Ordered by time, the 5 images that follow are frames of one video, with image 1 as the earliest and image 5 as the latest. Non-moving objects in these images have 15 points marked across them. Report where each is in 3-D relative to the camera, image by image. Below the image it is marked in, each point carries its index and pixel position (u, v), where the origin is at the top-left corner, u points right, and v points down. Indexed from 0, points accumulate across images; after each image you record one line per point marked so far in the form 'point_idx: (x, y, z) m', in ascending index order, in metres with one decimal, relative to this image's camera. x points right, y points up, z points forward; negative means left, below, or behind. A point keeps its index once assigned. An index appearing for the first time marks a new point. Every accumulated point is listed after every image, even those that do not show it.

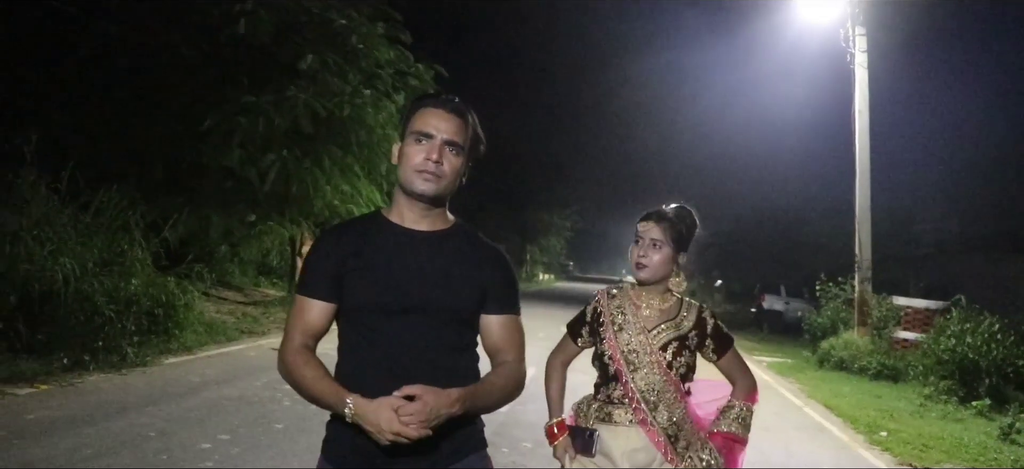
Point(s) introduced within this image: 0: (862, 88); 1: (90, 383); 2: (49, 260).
0: (+6.2, +2.6, +17.2) m
1: (-3.4, -1.2, +7.7) m
2: (-4.1, -0.2, +8.6) m
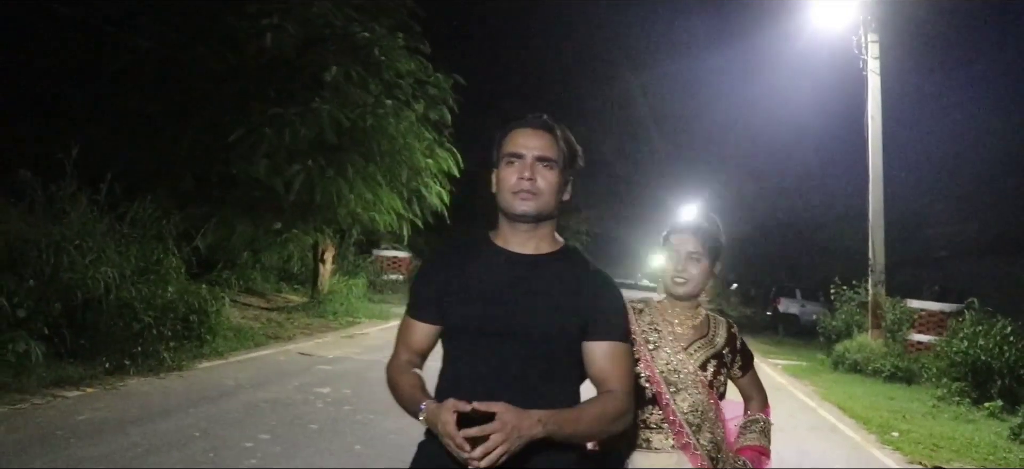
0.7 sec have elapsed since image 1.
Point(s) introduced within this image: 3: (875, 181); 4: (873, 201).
0: (+6.6, +2.5, +17.5) m
1: (-3.2, -1.3, +8.1) m
2: (-3.9, -0.3, +9.0) m
3: (+6.5, +1.0, +17.3) m
4: (+6.6, +0.6, +17.7) m
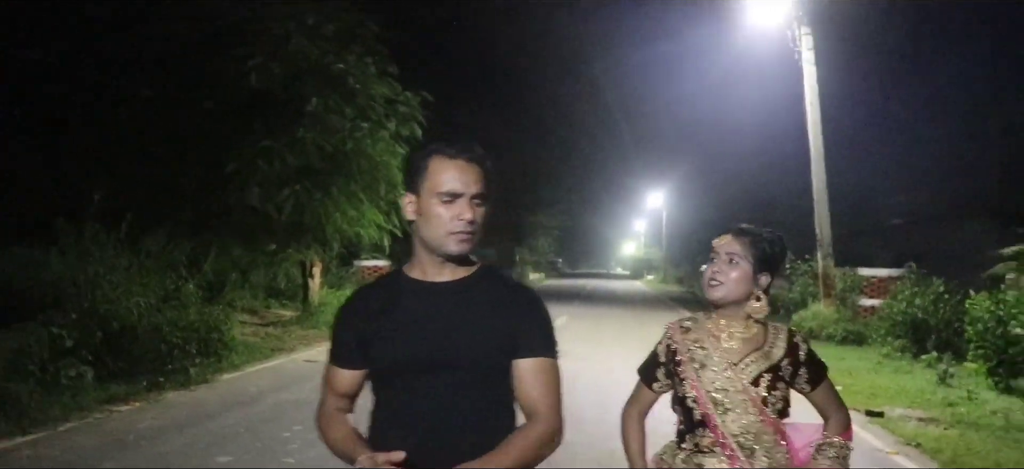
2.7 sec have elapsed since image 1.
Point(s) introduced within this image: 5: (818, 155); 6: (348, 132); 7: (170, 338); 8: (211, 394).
0: (+5.8, +3.0, +19.0) m
1: (-3.3, -1.6, +9.3) m
2: (-4.1, -0.7, +10.1) m
3: (+5.9, +1.4, +18.8) m
4: (+6.0, +1.1, +19.2) m
5: (+5.9, +1.6, +18.8) m
6: (-2.5, +1.6, +14.6) m
7: (-3.7, -1.1, +10.5) m
8: (-3.0, -1.6, +9.7) m
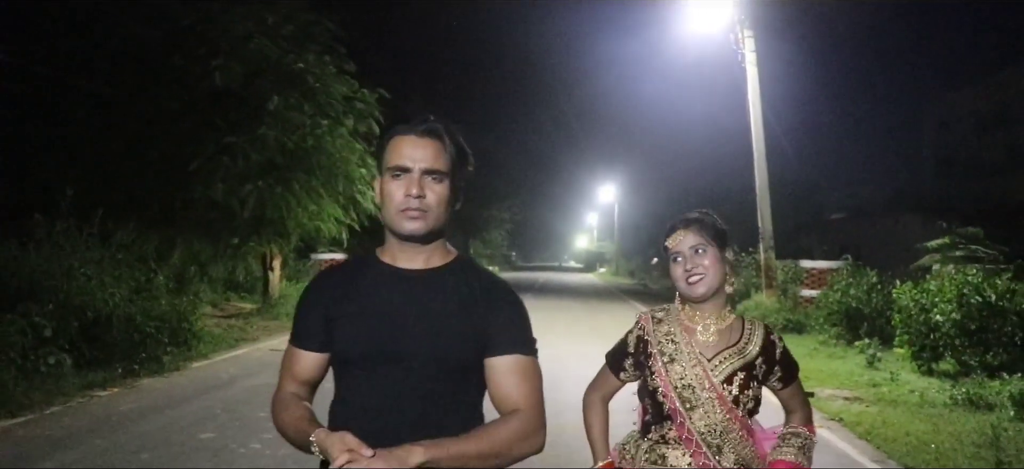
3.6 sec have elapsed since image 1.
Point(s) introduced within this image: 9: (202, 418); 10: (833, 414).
0: (+4.9, +3.1, +19.9) m
1: (-3.7, -1.5, +9.8) m
2: (-4.5, -0.6, +10.6) m
3: (+5.0, +1.6, +19.7) m
4: (+5.1, +1.2, +20.1) m
5: (+5.0, +1.7, +19.7) m
6: (-3.1, +1.6, +15.1) m
7: (-4.2, -1.1, +10.9) m
8: (-3.4, -1.5, +10.2) m
9: (-2.6, -1.5, +8.0) m
10: (+3.1, -1.7, +9.4) m
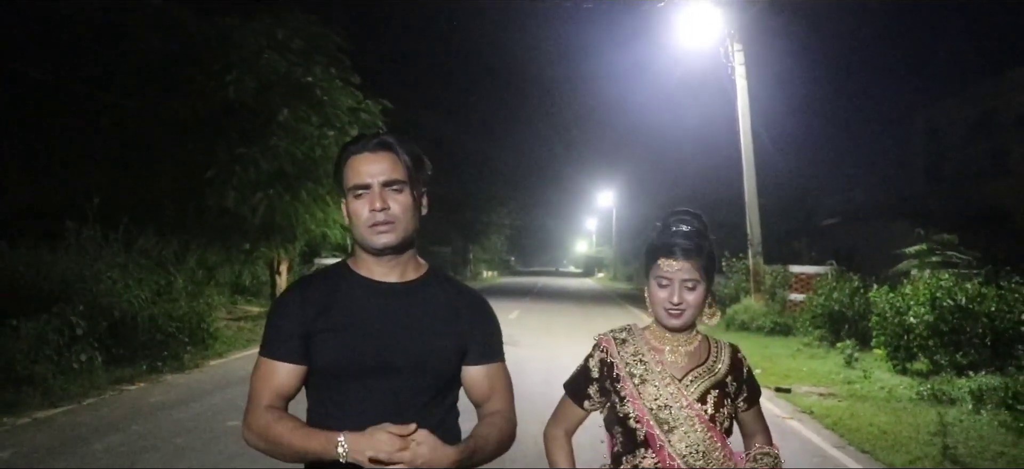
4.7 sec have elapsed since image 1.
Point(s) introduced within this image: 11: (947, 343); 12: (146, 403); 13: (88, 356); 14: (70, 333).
0: (+4.9, +3.0, +20.6) m
1: (-3.7, -1.6, +10.6) m
2: (-4.6, -0.7, +11.4) m
3: (+5.0, +1.4, +20.5) m
4: (+5.1, +1.1, +20.9) m
5: (+5.0, +1.6, +20.5) m
6: (-3.2, +1.6, +15.9) m
7: (-4.2, -1.1, +11.7) m
8: (-3.5, -1.6, +10.9) m
9: (-2.6, -1.6, +8.8) m
10: (+3.1, -1.8, +10.2) m
11: (+5.9, -1.5, +13.0) m
12: (-3.4, -1.6, +9.1) m
13: (-4.5, -1.3, +10.2) m
14: (-4.7, -1.0, +10.3) m
